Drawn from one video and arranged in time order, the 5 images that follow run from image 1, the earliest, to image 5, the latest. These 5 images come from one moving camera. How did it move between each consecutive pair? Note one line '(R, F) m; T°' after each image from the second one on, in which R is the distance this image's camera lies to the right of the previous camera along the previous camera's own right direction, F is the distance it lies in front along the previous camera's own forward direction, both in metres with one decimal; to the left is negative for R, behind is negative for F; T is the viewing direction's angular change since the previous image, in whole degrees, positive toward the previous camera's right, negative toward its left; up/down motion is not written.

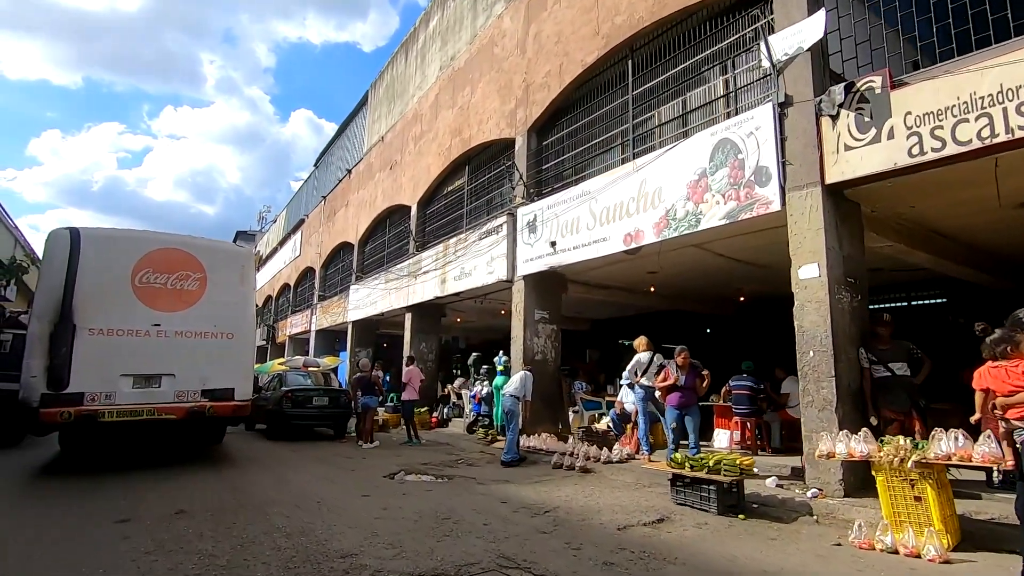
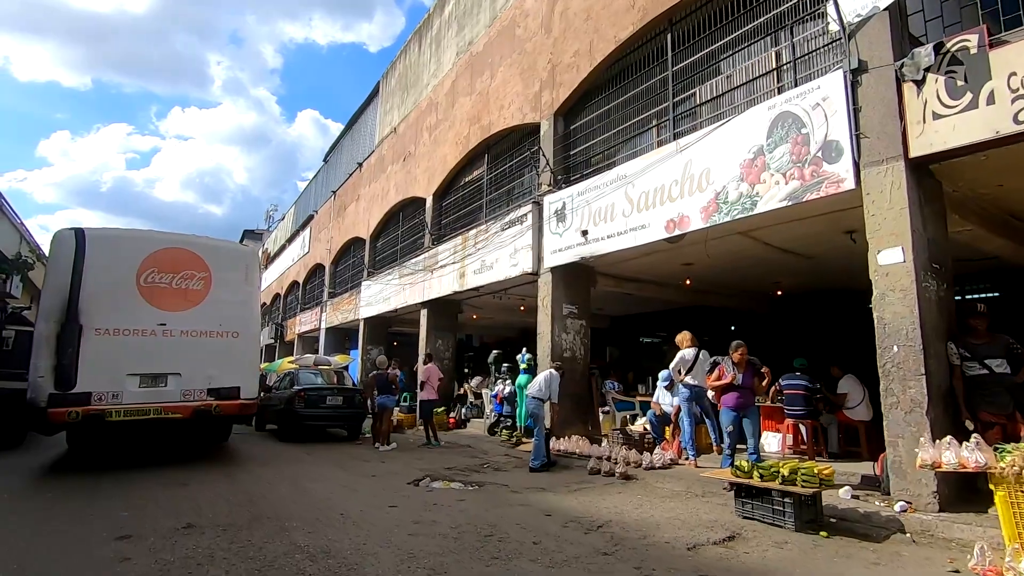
(-0.4, +0.7) m; -1°
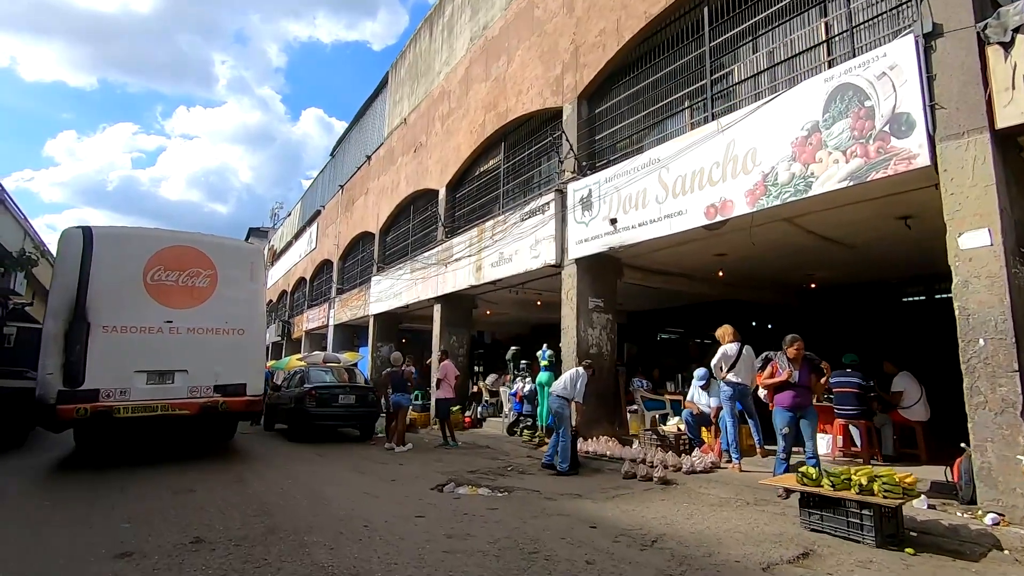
(-0.3, +0.6) m; 0°
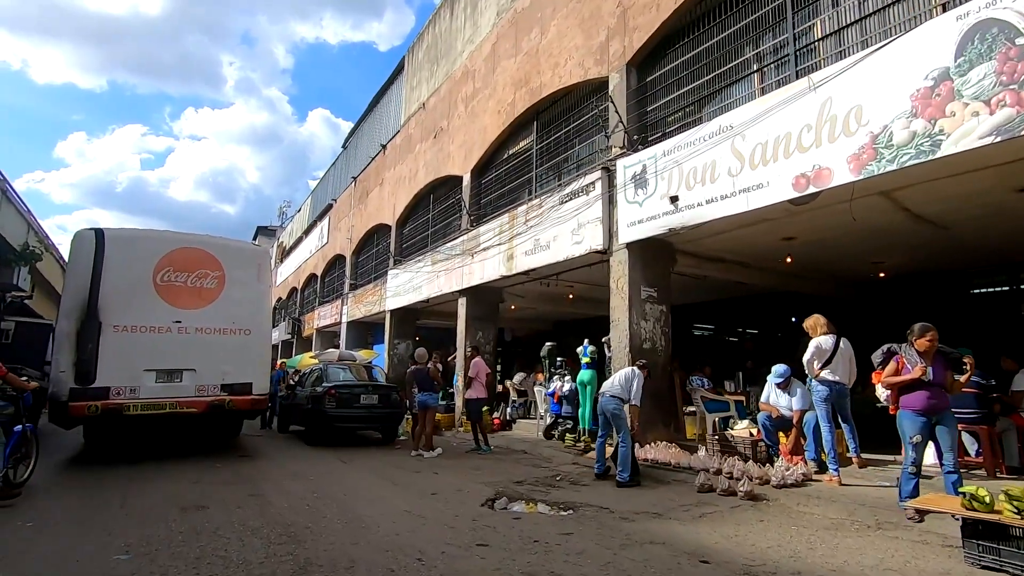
(-0.6, +1.0) m; -1°
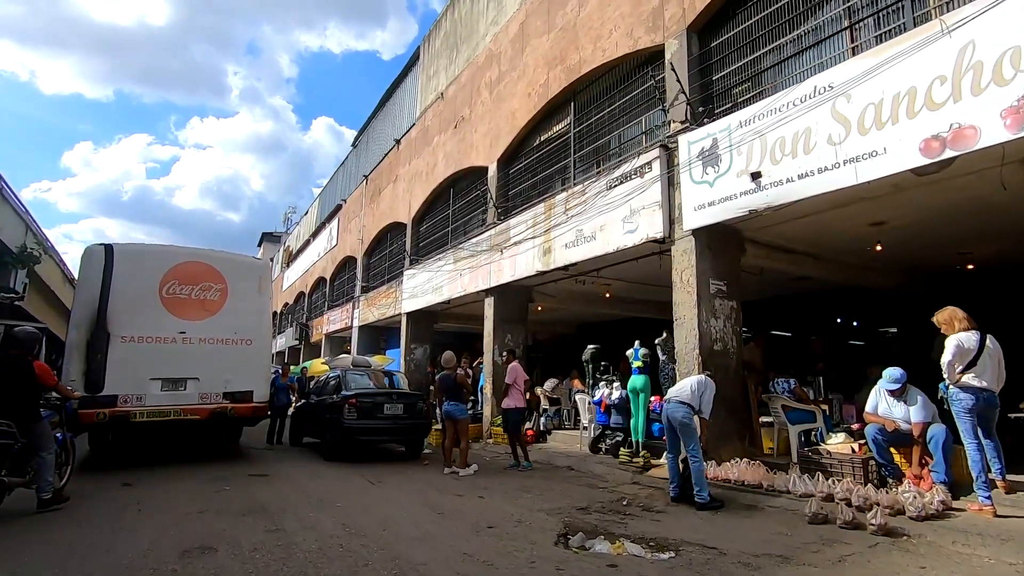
(-0.7, +1.1) m; 0°
